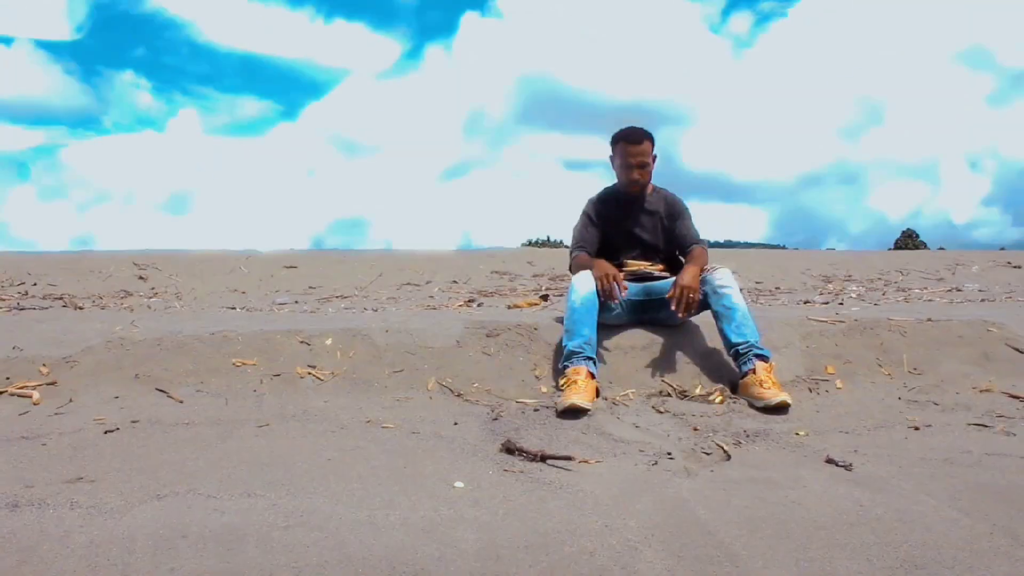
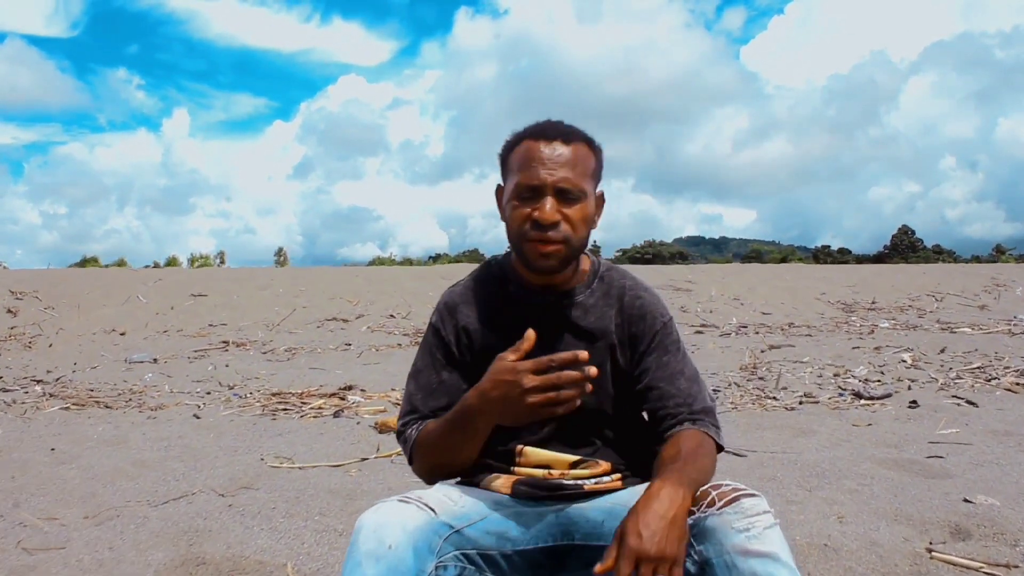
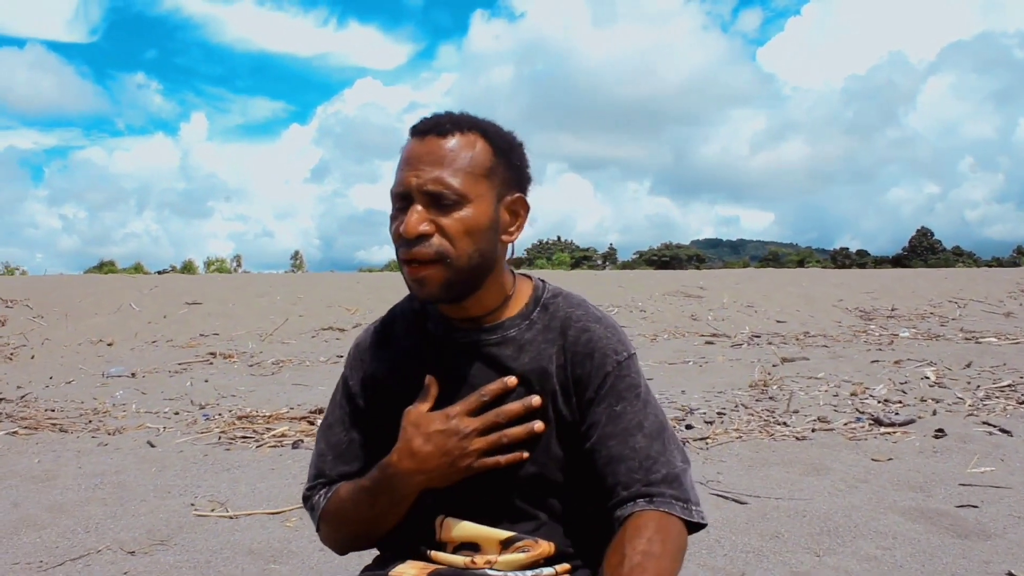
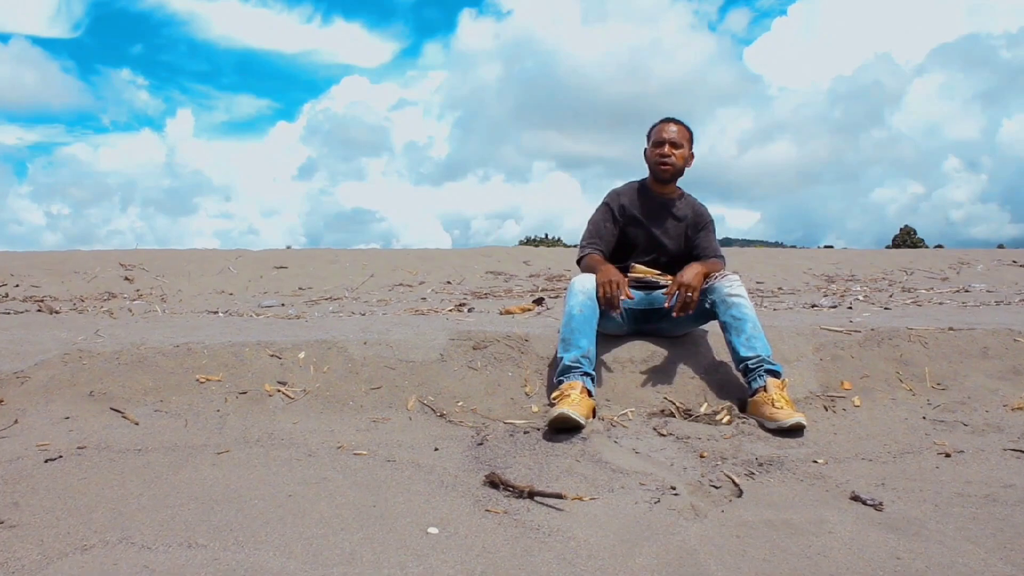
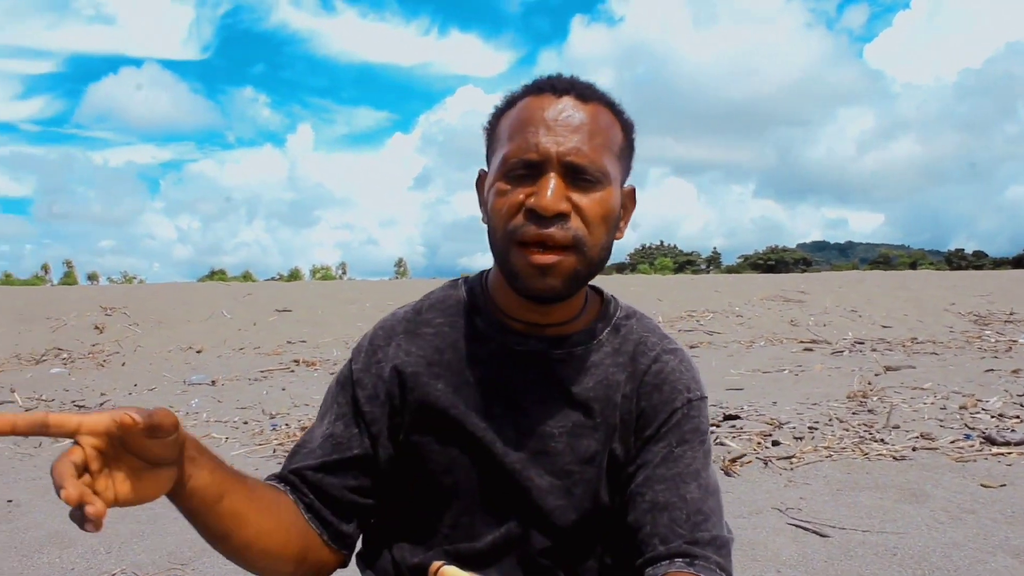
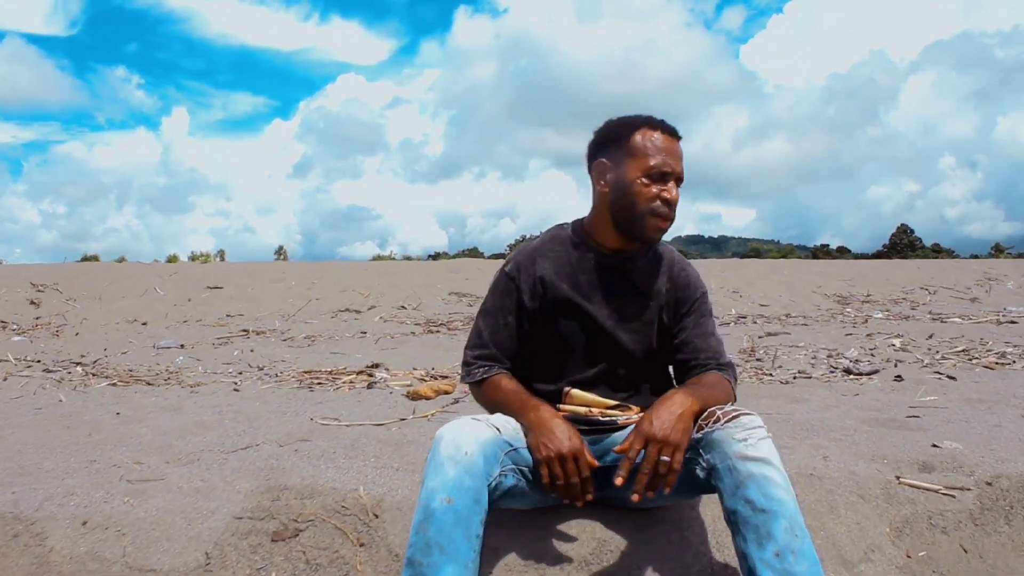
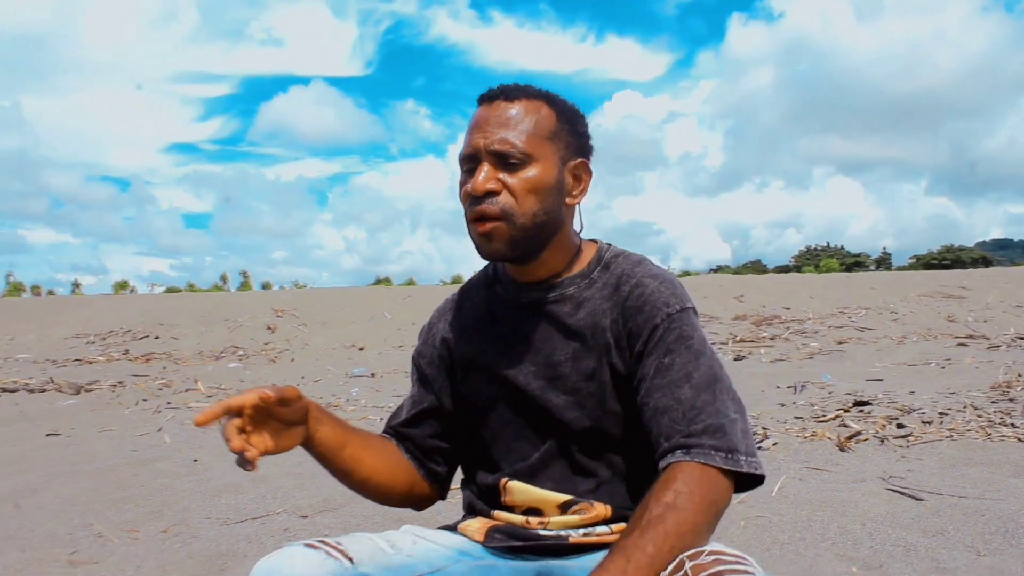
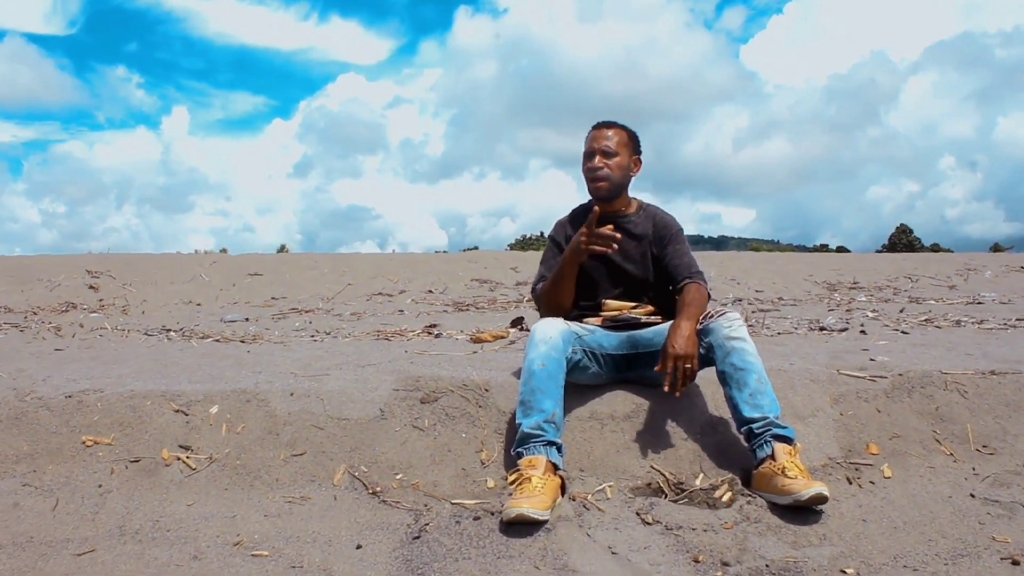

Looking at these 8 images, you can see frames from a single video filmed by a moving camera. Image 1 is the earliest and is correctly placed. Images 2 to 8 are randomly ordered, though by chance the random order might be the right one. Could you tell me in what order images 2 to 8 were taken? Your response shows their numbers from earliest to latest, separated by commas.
4, 8, 6, 2, 3, 5, 7
